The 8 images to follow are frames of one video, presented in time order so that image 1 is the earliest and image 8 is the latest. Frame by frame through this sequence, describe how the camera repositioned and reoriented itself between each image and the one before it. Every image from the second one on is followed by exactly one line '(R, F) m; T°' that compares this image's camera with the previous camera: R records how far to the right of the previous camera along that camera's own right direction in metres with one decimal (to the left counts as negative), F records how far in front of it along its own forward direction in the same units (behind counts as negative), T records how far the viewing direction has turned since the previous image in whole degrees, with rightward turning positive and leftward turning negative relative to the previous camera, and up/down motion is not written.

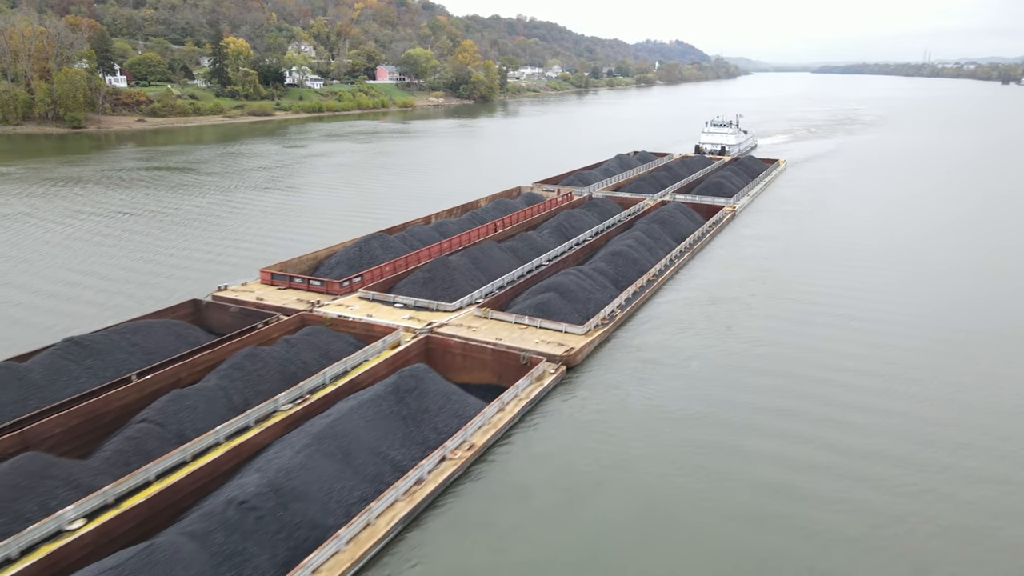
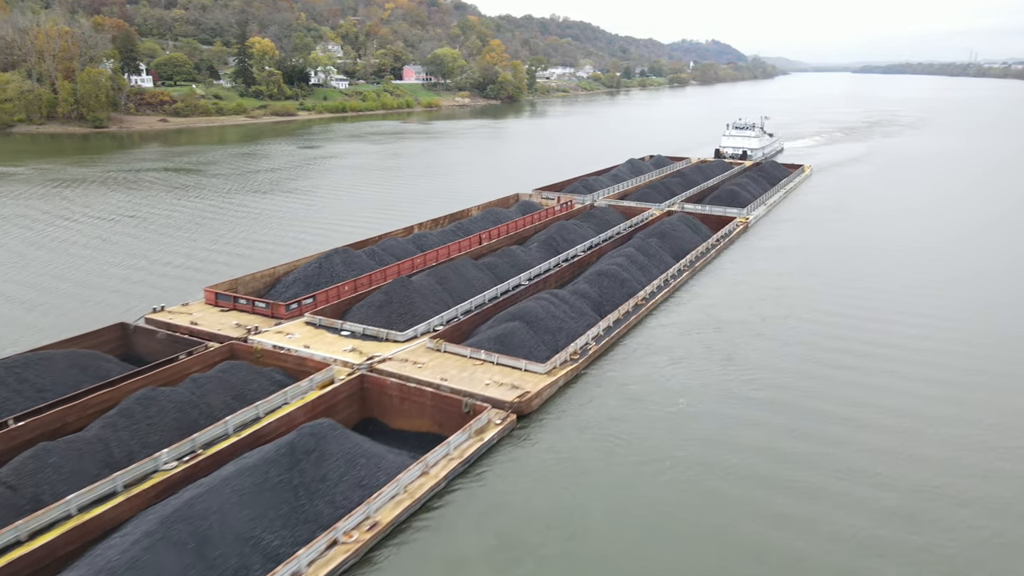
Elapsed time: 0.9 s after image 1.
(+1.2, +1.7) m; -2°
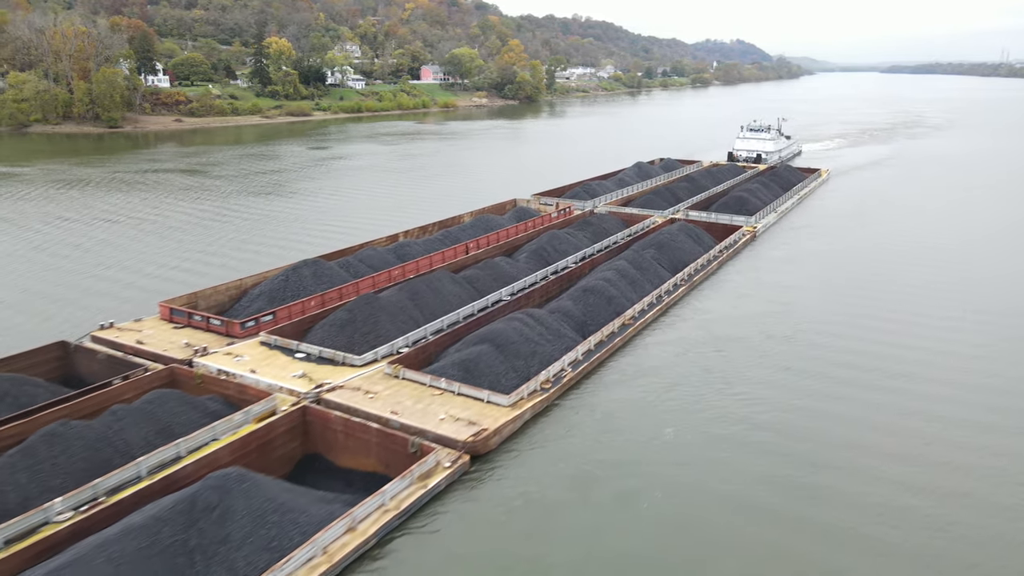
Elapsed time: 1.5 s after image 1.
(+0.8, +1.1) m; -2°
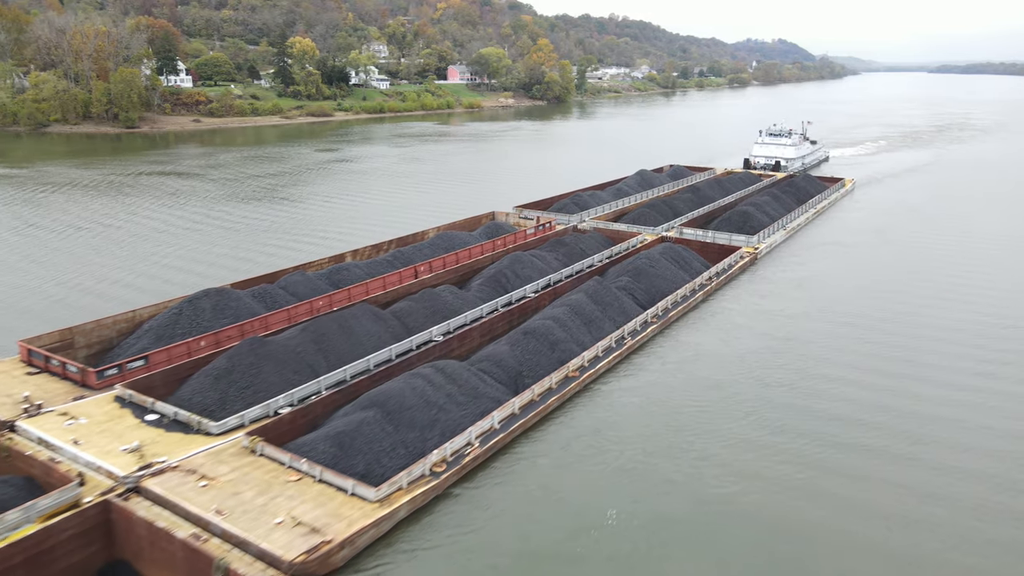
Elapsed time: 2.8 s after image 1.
(+1.7, +2.3) m; -3°
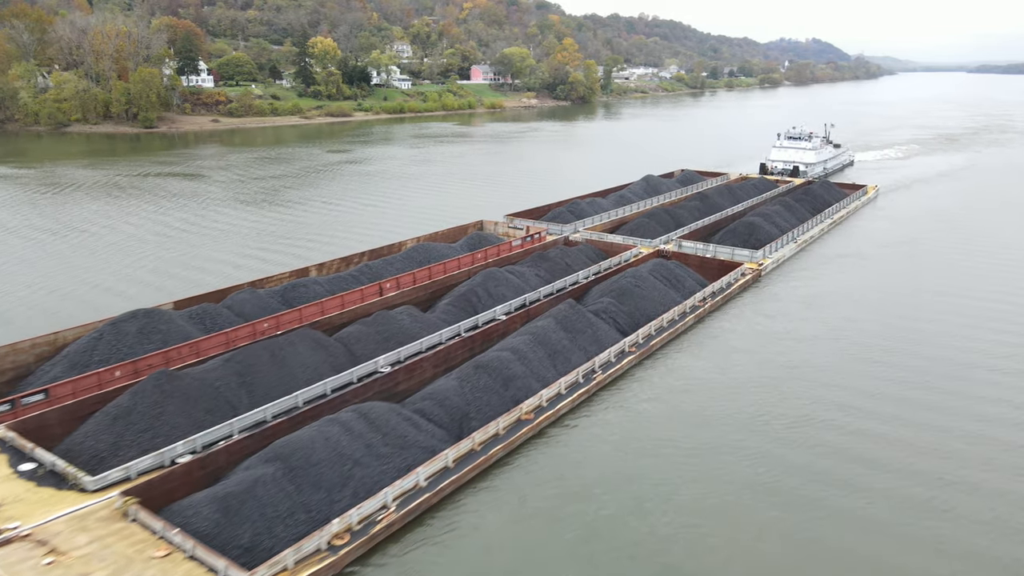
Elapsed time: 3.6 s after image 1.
(+1.1, +1.4) m; -2°
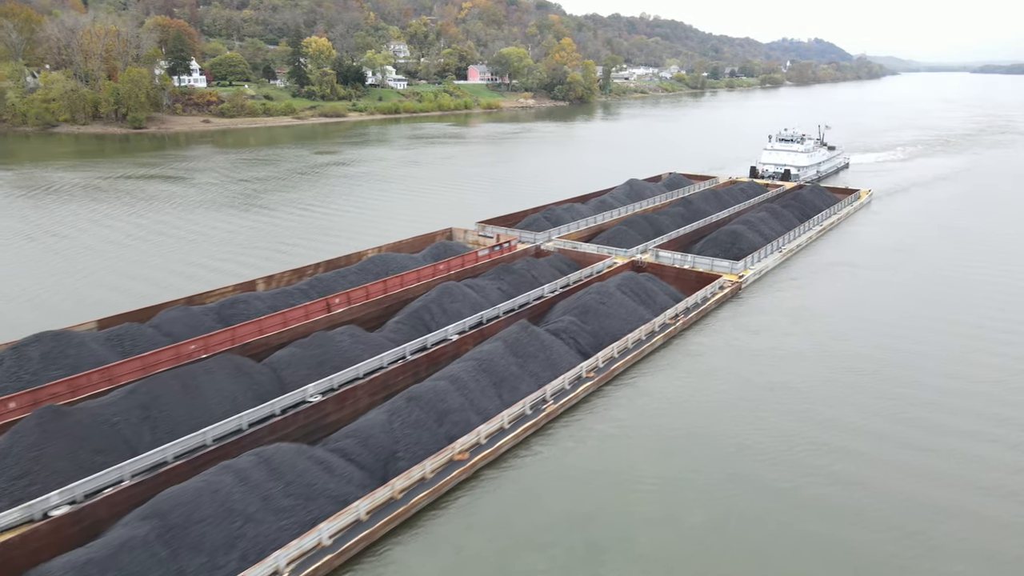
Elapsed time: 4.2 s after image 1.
(+0.8, +1.0) m; 0°
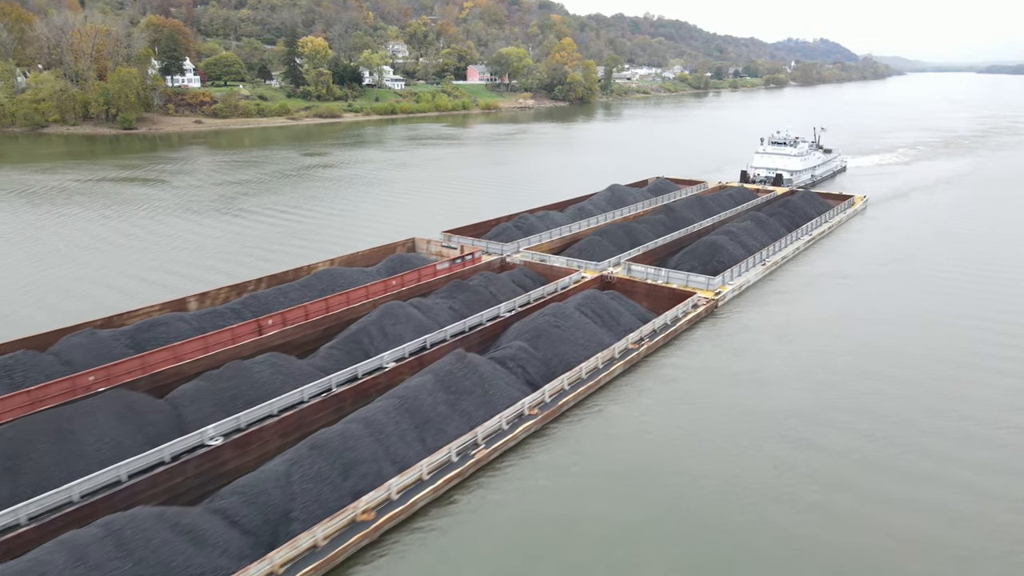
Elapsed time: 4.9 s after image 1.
(+1.0, +1.2) m; 0°
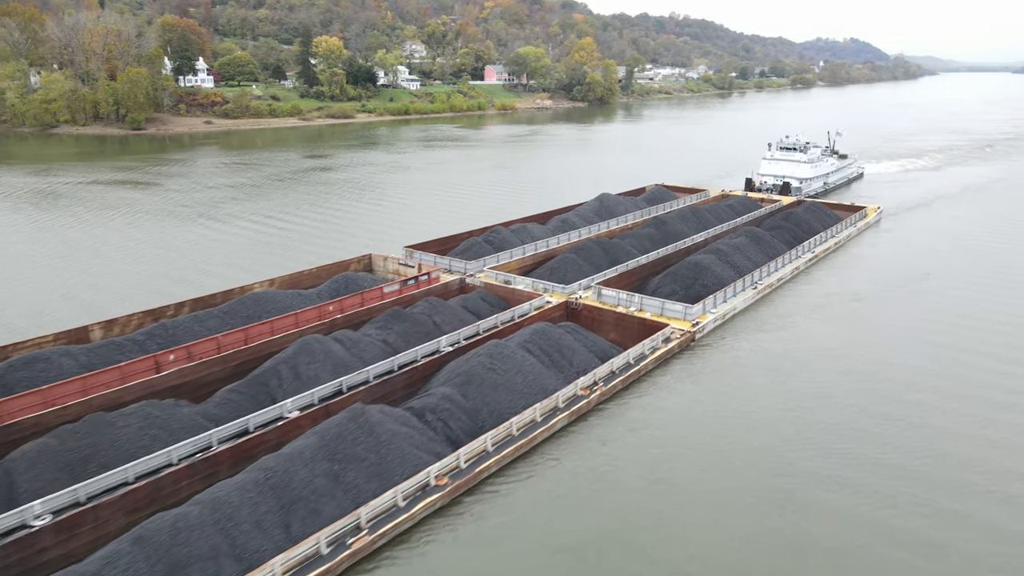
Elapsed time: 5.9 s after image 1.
(+1.3, +1.7) m; -2°
